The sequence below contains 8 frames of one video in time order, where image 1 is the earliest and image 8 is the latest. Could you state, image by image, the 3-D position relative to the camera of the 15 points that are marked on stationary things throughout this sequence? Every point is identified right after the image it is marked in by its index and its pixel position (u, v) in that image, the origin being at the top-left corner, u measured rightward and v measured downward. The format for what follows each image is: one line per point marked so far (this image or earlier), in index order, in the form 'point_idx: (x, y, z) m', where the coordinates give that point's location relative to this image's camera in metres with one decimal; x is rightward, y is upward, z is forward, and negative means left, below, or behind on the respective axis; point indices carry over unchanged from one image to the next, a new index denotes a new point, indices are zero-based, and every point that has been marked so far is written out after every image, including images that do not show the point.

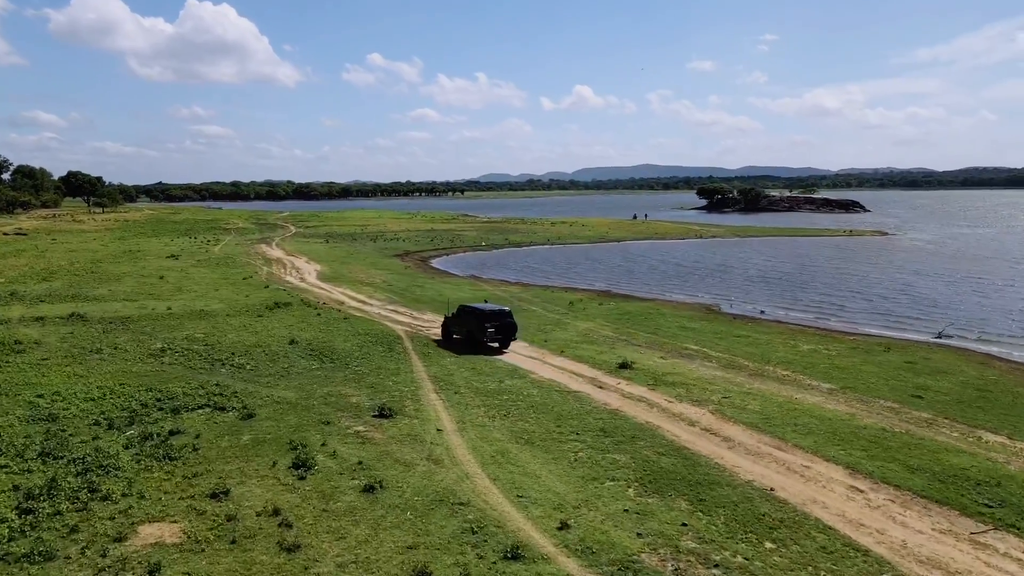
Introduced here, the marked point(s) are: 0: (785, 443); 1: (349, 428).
0: (+6.7, -3.8, +18.8) m
1: (-4.2, -3.6, +19.6) m
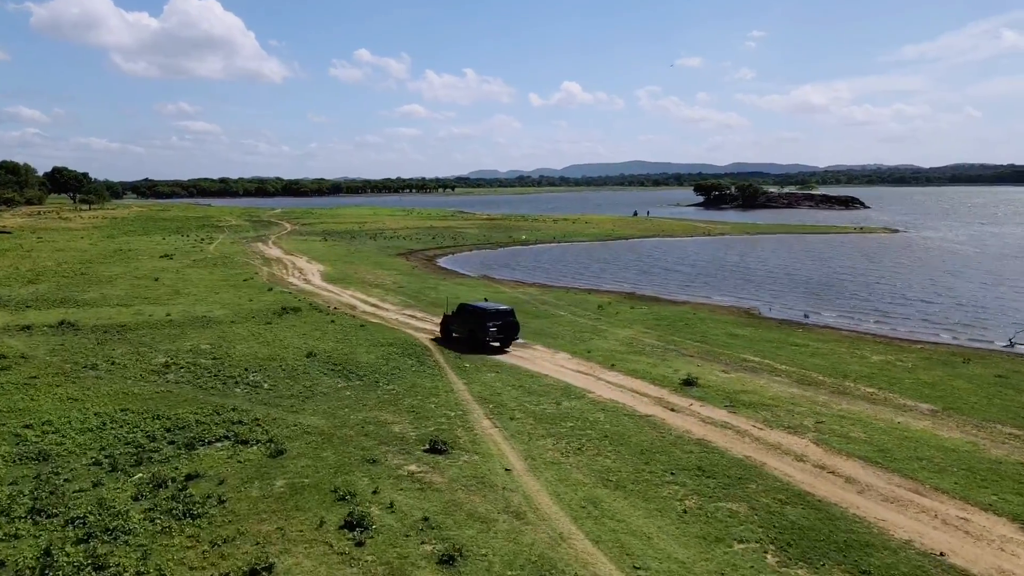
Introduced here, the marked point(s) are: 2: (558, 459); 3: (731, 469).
0: (+8.5, -4.1, +15.8) m
1: (-2.4, -3.9, +16.5) m
2: (+1.0, -3.8, +17.2) m
3: (+4.7, -3.9, +16.6) m
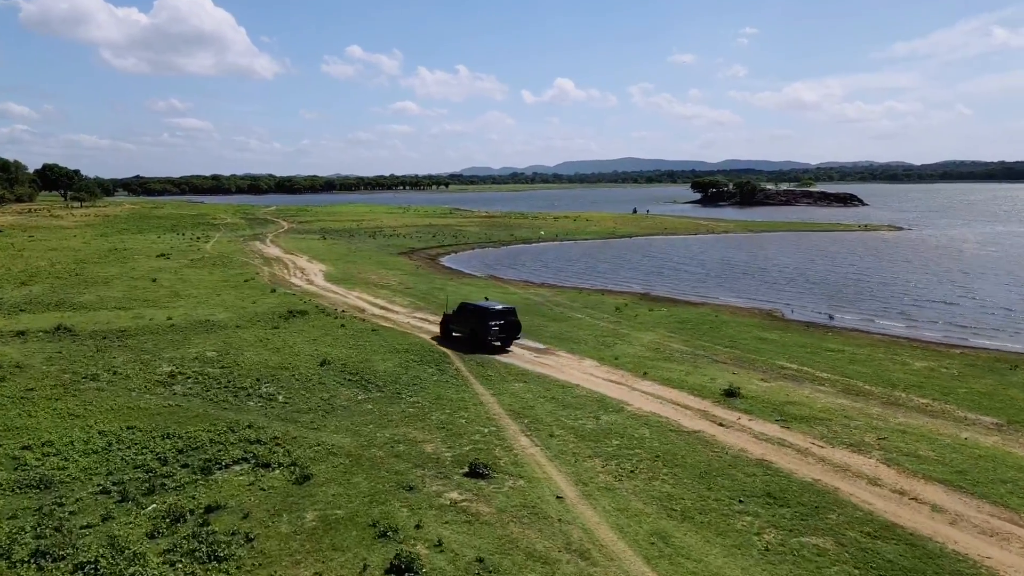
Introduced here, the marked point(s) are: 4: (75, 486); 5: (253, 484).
0: (+9.5, -4.3, +14.4) m
1: (-1.4, -4.1, +14.9) m
2: (+2.0, -4.0, +15.7) m
3: (+5.8, -4.1, +15.1) m
4: (-8.8, -4.0, +15.3) m
5: (-5.3, -4.0, +15.5) m
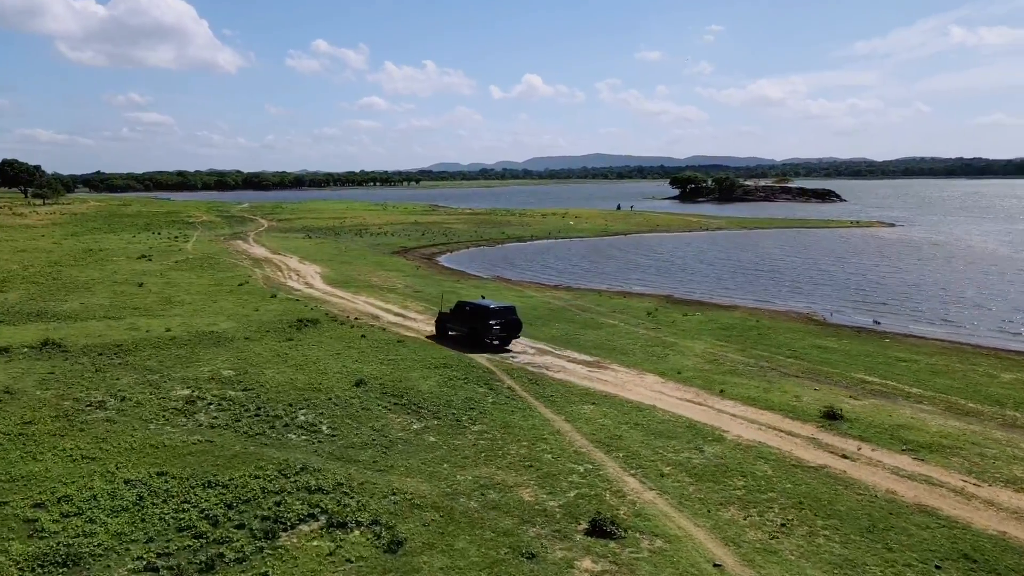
0: (+11.9, -4.5, +12.0) m
1: (+1.0, -4.4, +12.1) m
2: (+4.4, -4.3, +13.0) m
3: (+8.1, -4.4, +12.6) m
4: (-6.4, -4.4, +12.2) m
5: (-2.9, -4.4, +12.5) m
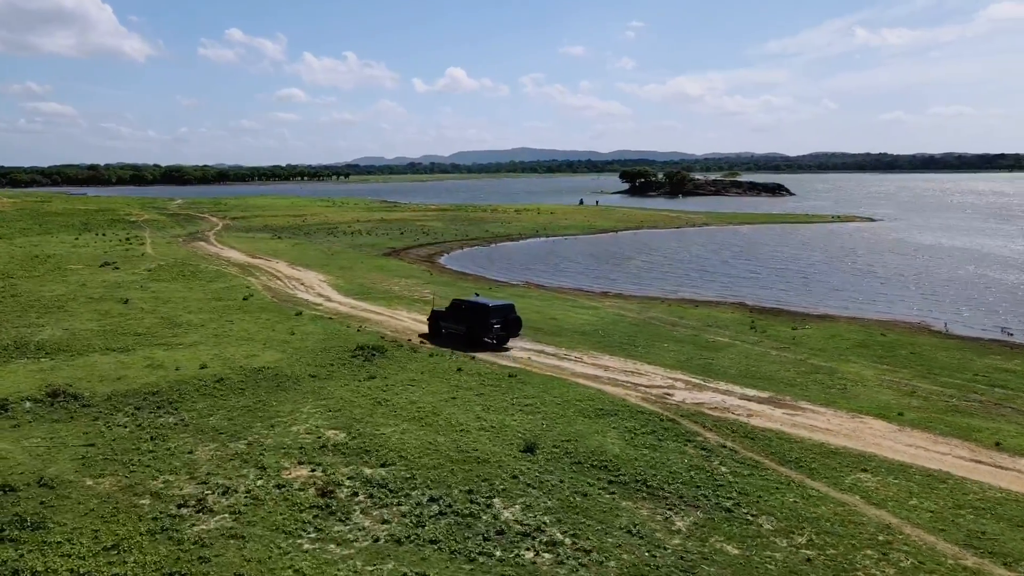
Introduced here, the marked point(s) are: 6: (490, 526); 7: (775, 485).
0: (+18.2, -5.1, +7.6) m
1: (+7.4, -5.2, +6.6) m
2: (+10.6, -5.0, +7.9) m
3: (+14.4, -5.1, +7.8) m
4: (0.0, -5.2, +6.0) m
5: (+3.4, -5.1, +6.7) m
6: (-0.5, -4.3, +14.0) m
7: (+5.4, -4.1, +15.8) m
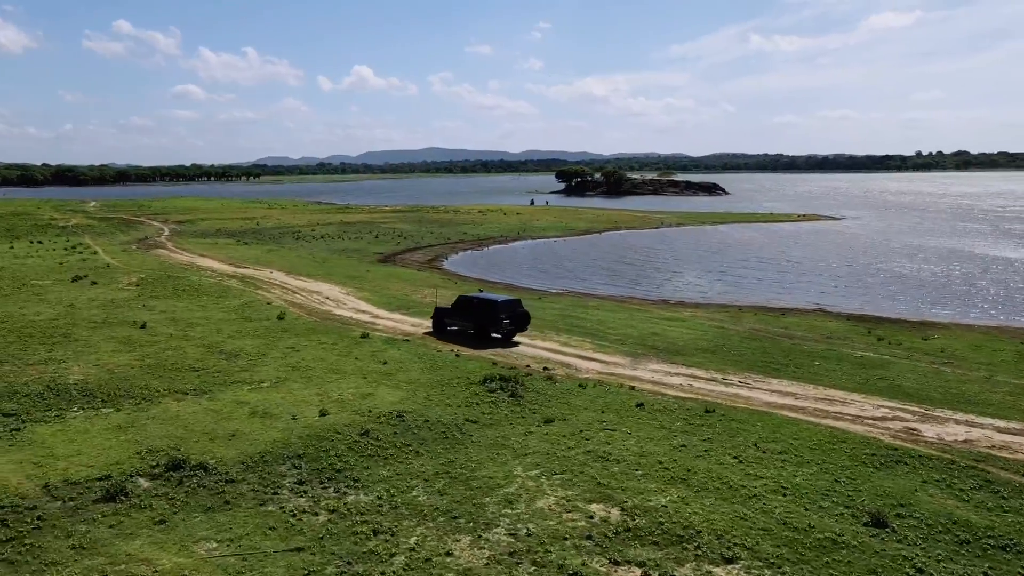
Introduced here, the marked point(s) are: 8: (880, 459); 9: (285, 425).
0: (+25.6, -5.3, +5.8) m
1: (+14.9, -5.5, +3.5) m
2: (+18.0, -5.3, +5.1) m
3: (+21.8, -5.3, +5.5) m
4: (+7.7, -5.7, +2.0) m
5: (+11.0, -5.6, +3.1) m
6: (+6.3, -4.8, +10.0) m
7: (+11.8, -4.5, +12.4) m
8: (+8.2, -3.8, +17.5) m
9: (-5.8, -3.4, +19.7) m
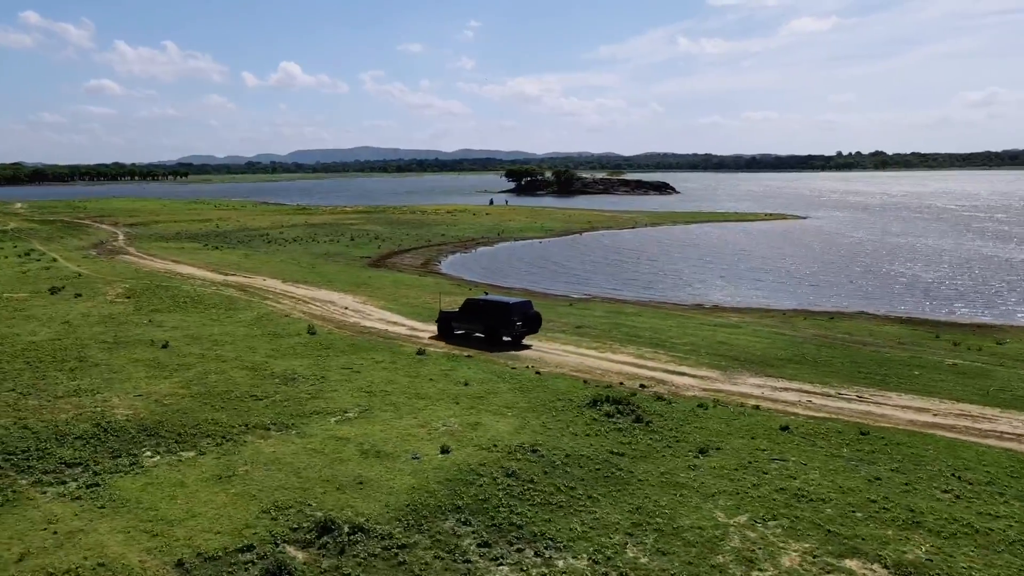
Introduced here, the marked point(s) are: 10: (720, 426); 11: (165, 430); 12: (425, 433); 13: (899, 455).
0: (+30.3, -5.3, +5.8) m
1: (+19.9, -5.7, +2.6) m
2: (+22.8, -5.4, +4.5) m
3: (+26.5, -5.4, +5.2) m
4: (+12.8, -5.9, +0.5) m
5: (+16.0, -5.8, +1.9) m
6: (+10.7, -5.1, +8.3) m
7: (+16.0, -4.7, +11.2) m
8: (+12.0, -4.1, +15.9) m
9: (-2.2, -3.9, +17.0) m
10: (+5.4, -3.5, +19.9) m
11: (-8.6, -3.5, +19.1) m
12: (-2.3, -3.6, +19.2) m
13: (+8.8, -3.8, +17.7) m
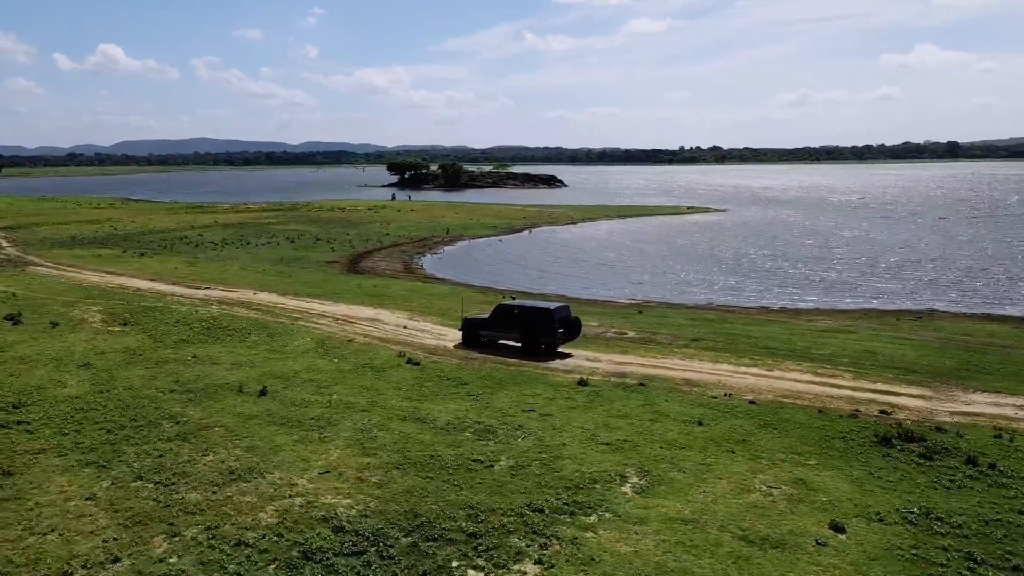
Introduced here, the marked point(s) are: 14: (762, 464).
0: (+39.6, -5.0, +8.1) m
1: (+30.0, -5.7, +3.0) m
2: (+32.5, -5.4, +5.4) m
3: (+36.0, -5.1, +6.8) m
4: (+23.5, -6.2, -0.4) m
5: (+26.4, -5.9, +1.5) m
6: (+19.9, -5.3, +6.8) m
7: (+24.5, -4.8, +10.7) m
8: (+19.7, -4.2, +14.5) m
9: (+5.5, -4.5, +12.9) m
10: (+12.4, -3.9, +17.1) m
11: (-1.2, -4.3, +13.7) m
12: (+5.1, -4.1, +15.0) m
13: (+16.2, -4.1, +15.6) m
14: (+5.6, -3.9, +17.2) m
